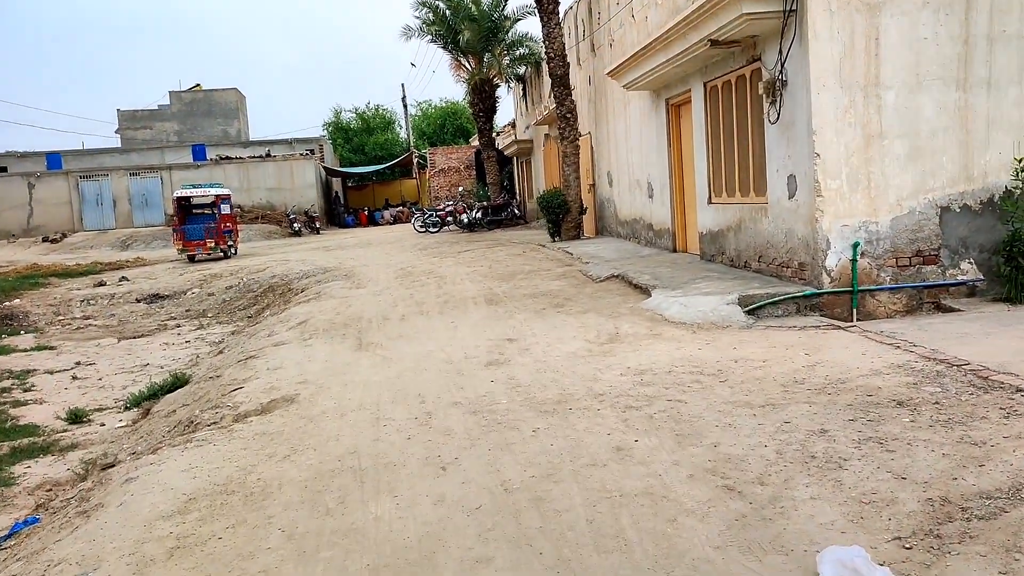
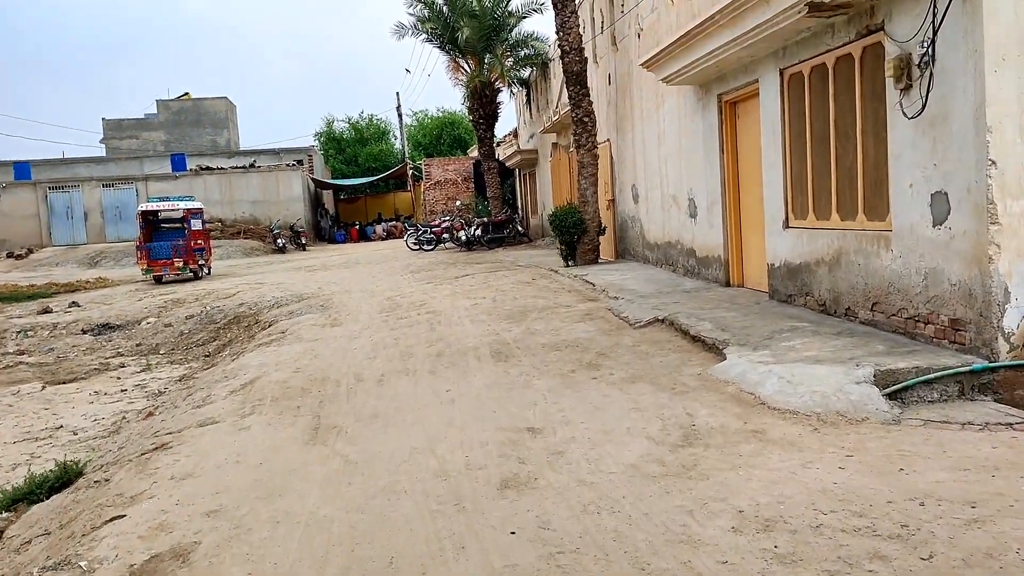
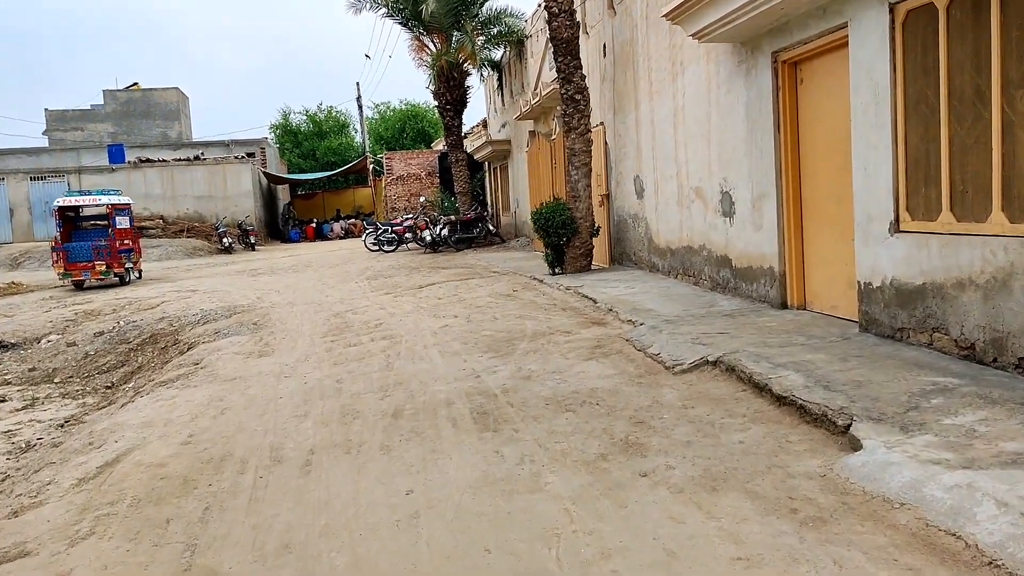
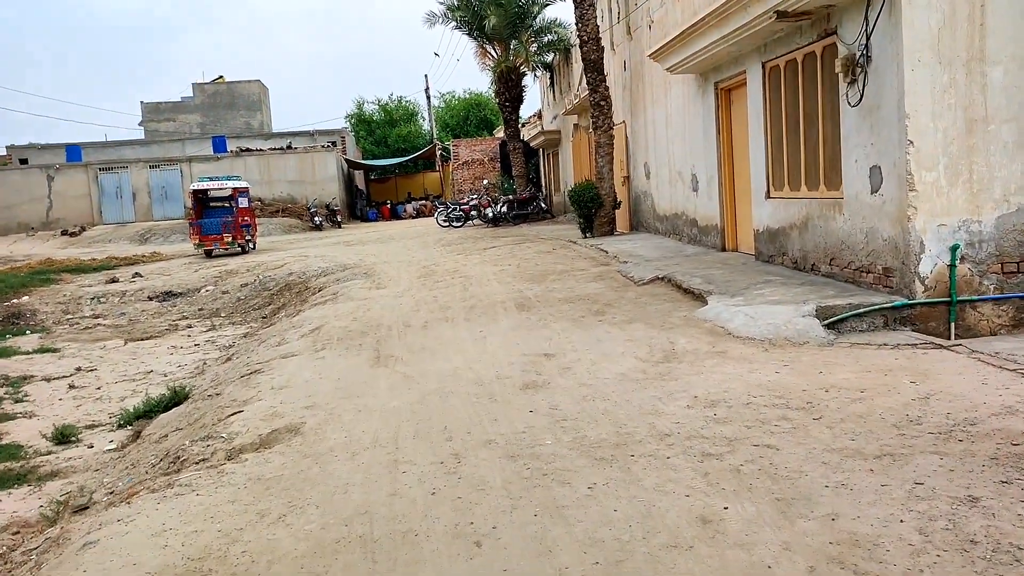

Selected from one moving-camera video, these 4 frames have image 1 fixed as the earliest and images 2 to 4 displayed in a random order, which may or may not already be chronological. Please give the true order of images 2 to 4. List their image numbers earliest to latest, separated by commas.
4, 2, 3
